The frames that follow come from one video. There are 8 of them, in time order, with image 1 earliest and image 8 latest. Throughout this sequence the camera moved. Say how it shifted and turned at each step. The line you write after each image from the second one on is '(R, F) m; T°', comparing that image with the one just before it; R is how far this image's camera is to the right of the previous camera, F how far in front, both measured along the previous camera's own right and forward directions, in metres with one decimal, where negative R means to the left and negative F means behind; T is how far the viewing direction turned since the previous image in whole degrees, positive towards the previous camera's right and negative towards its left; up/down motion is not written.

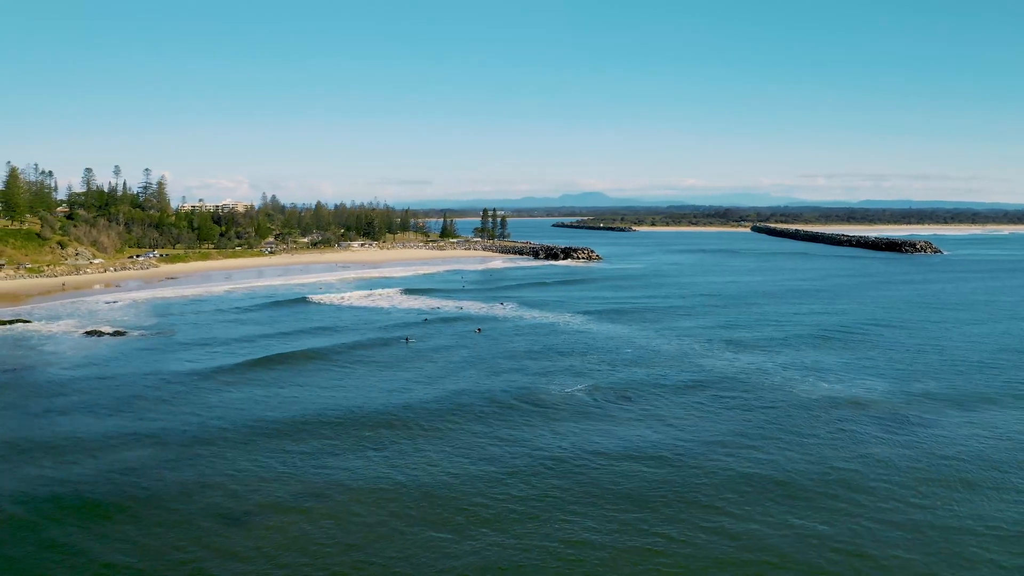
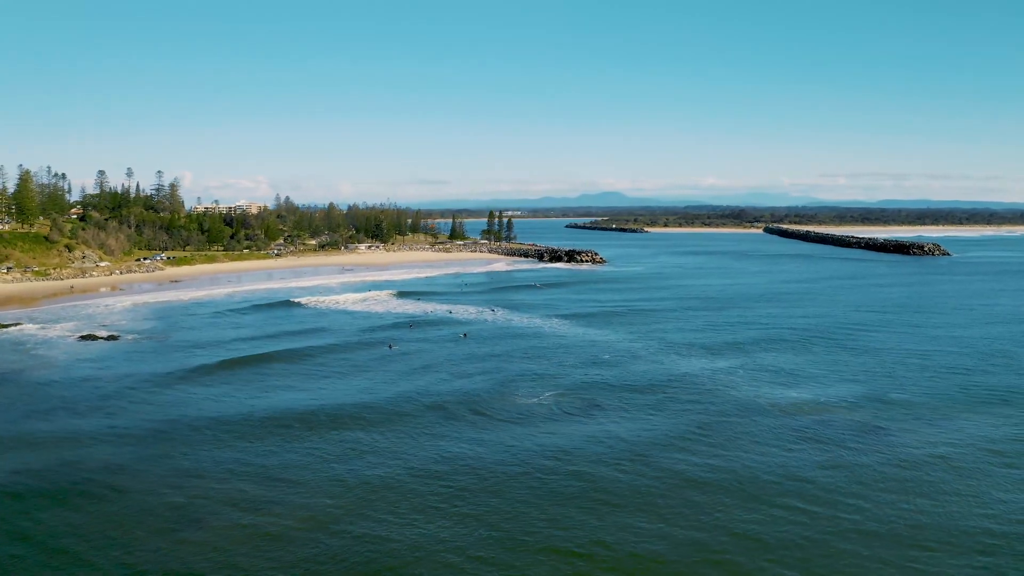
(+1.2, -0.4) m; -1°
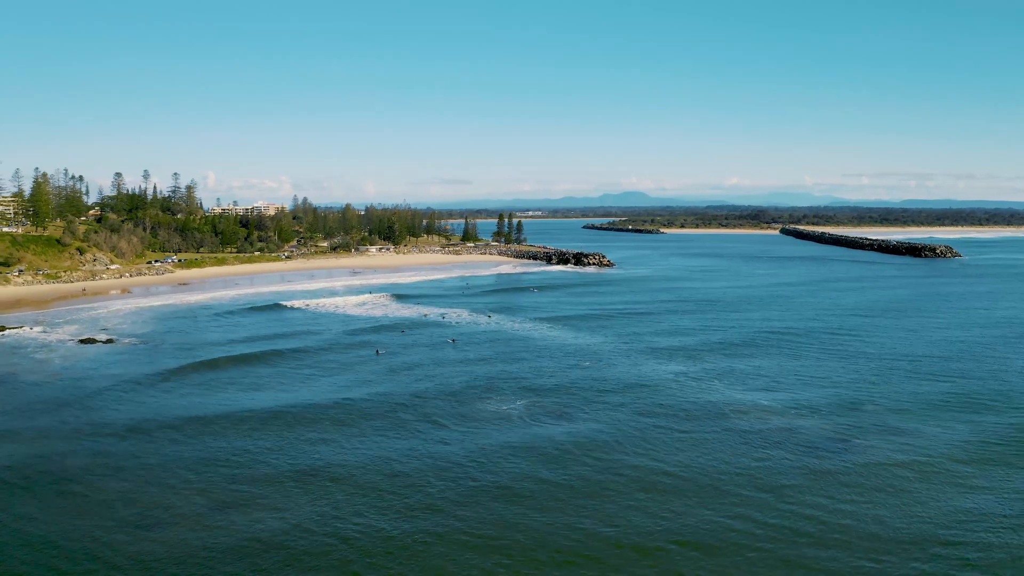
(+1.3, -0.5) m; -1°
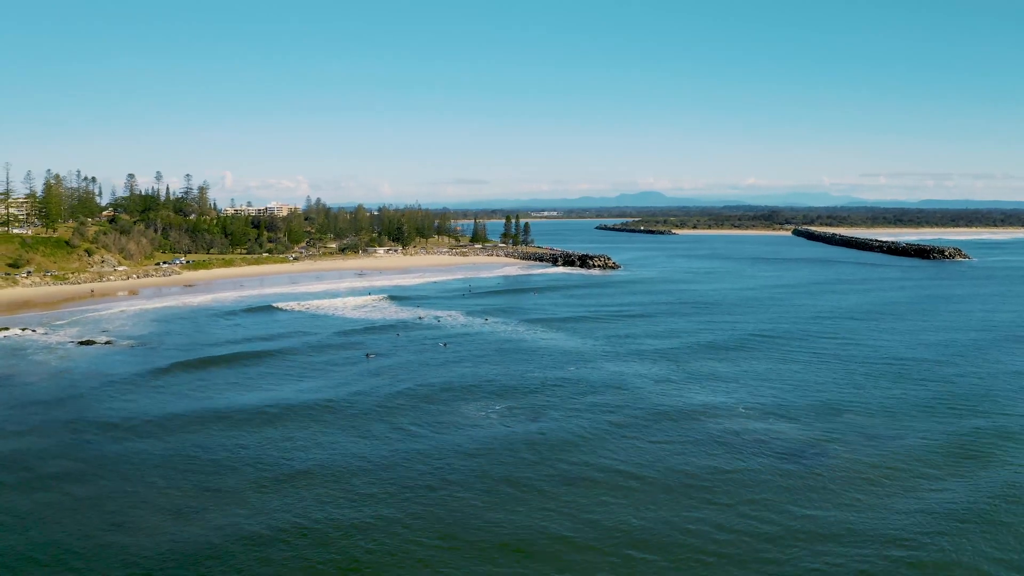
(+1.0, -0.4) m; -1°
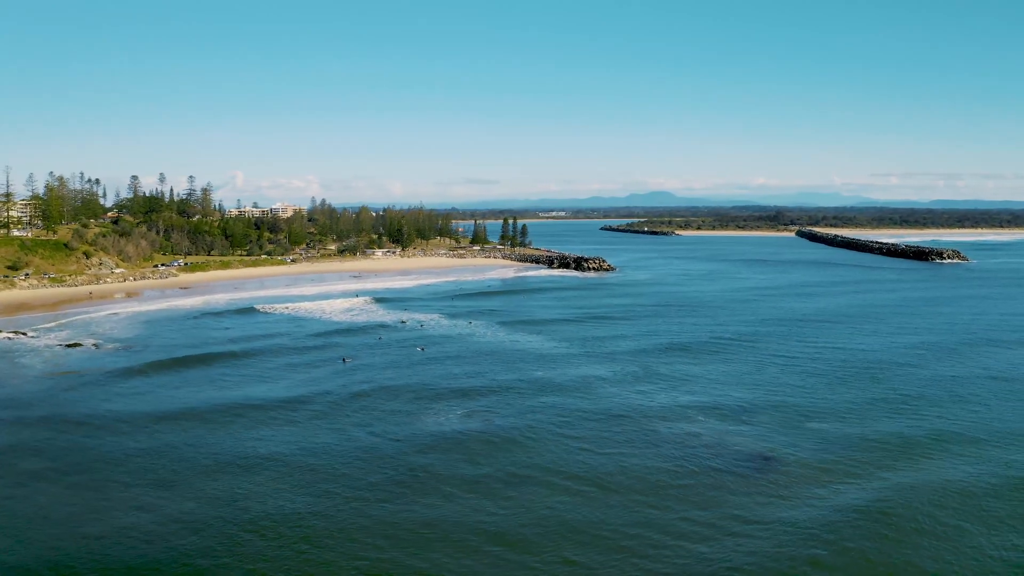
(+1.4, -0.7) m; 0°
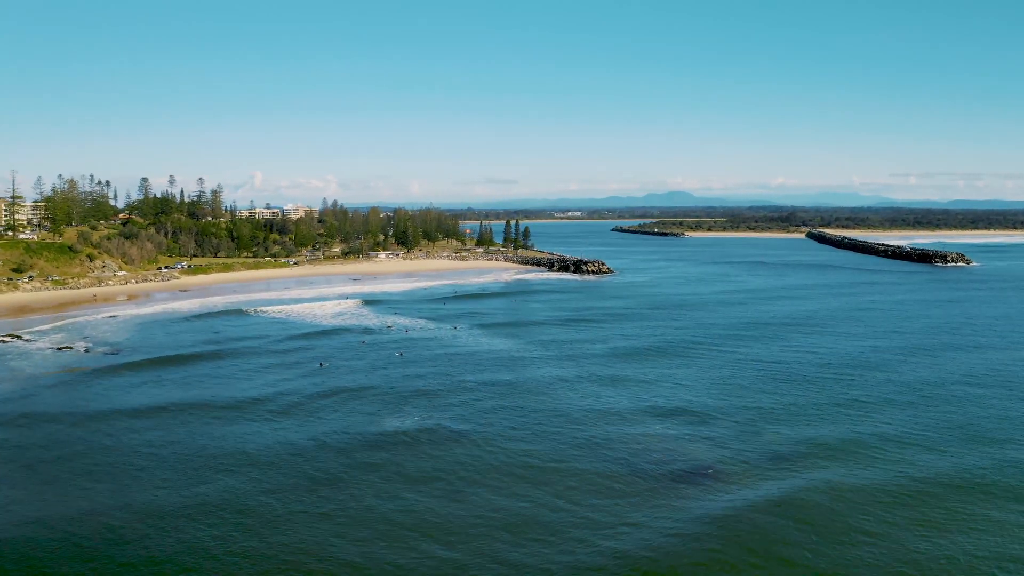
(+1.6, -0.7) m; -1°
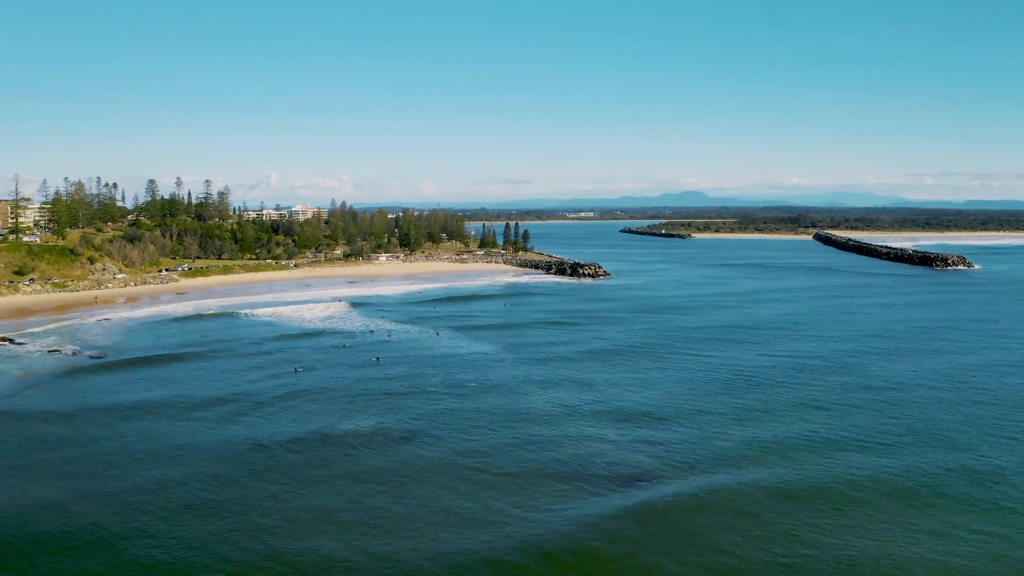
(+1.6, -0.7) m; 0°
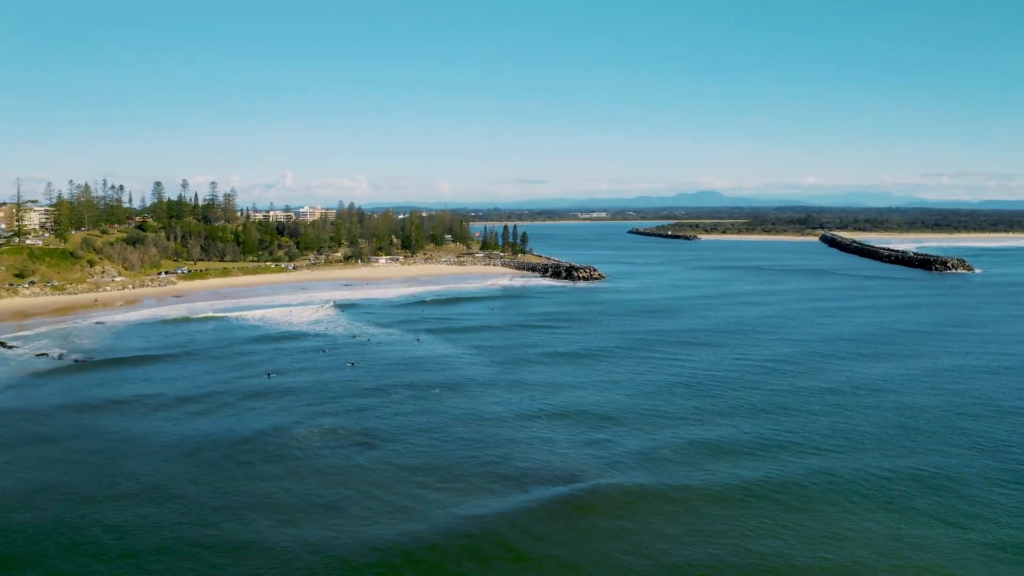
(+1.7, -0.8) m; 0°
